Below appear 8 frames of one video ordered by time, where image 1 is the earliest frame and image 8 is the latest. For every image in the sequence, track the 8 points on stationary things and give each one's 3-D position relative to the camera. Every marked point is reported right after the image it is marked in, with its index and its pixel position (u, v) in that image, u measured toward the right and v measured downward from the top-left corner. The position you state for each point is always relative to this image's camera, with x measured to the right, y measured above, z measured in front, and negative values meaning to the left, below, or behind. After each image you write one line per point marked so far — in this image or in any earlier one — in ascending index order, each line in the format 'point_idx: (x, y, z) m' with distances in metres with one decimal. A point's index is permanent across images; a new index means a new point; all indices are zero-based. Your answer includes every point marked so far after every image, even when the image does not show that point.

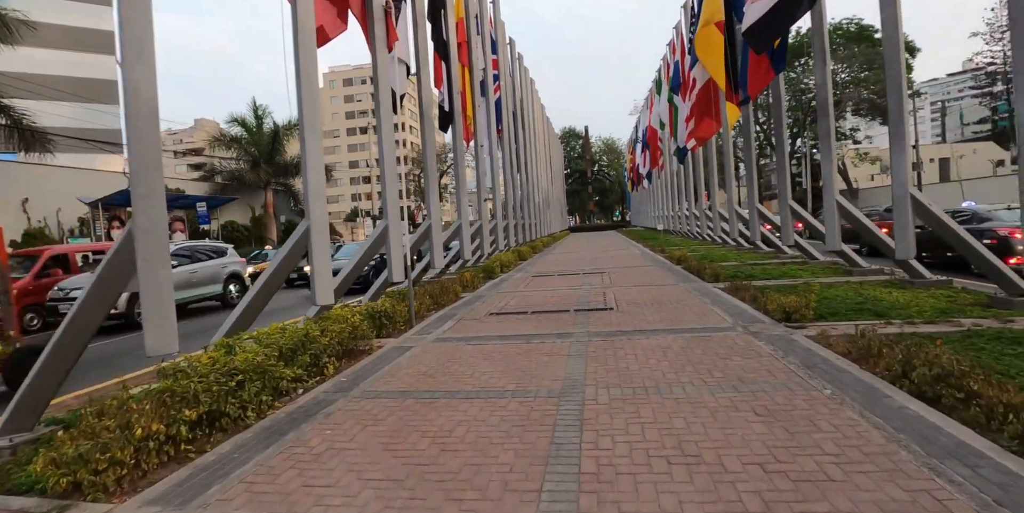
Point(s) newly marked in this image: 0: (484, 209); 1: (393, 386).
0: (-0.8, +1.5, +16.1) m
1: (-1.5, -1.6, +6.4) m
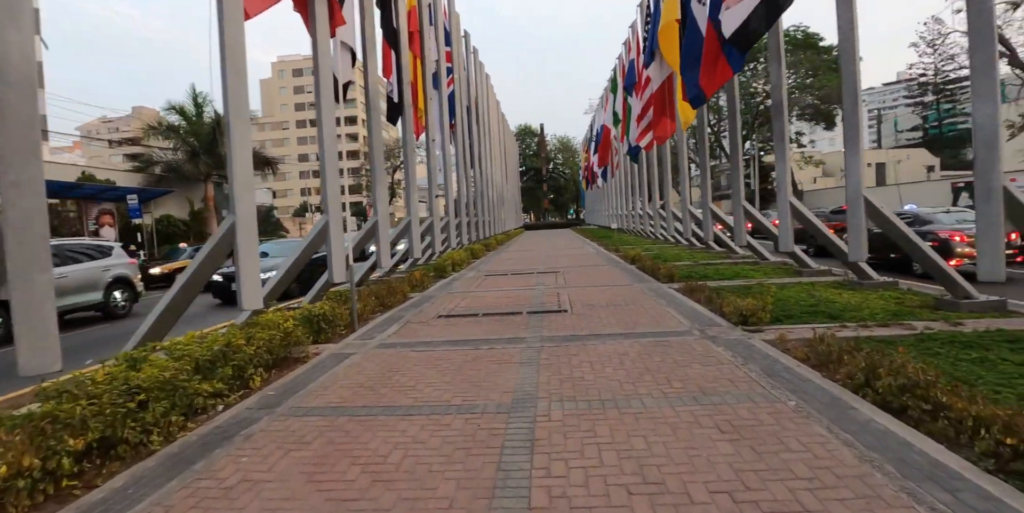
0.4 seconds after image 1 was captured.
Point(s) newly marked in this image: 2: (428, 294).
0: (-2.2, +1.6, +15.5) m
1: (-2.1, -1.6, +5.7) m
2: (-2.0, -0.9, +12.4) m
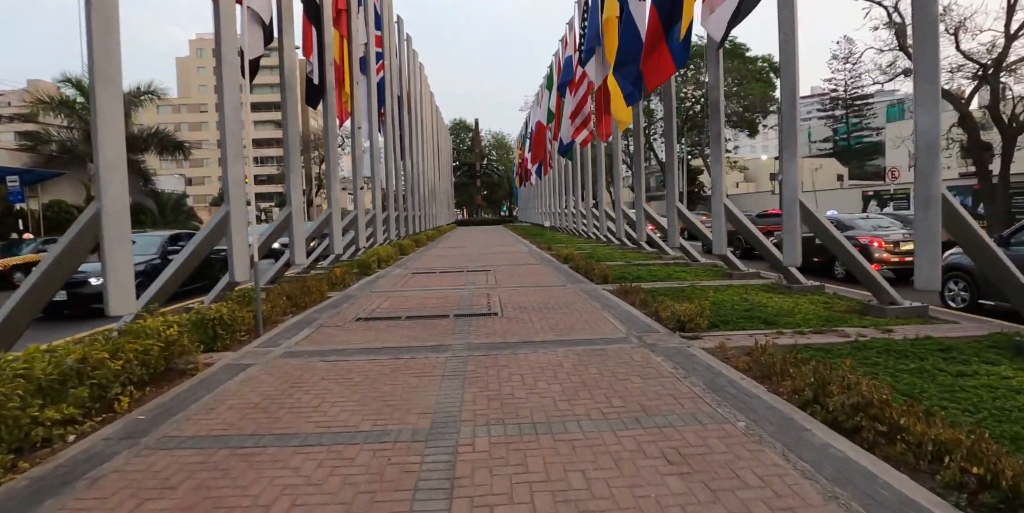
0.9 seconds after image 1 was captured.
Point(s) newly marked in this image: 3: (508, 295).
0: (-4.2, +1.7, +14.4) m
1: (-2.8, -1.6, +4.8) m
2: (-3.6, -0.8, +11.4) m
3: (-0.1, -0.7, +9.9) m
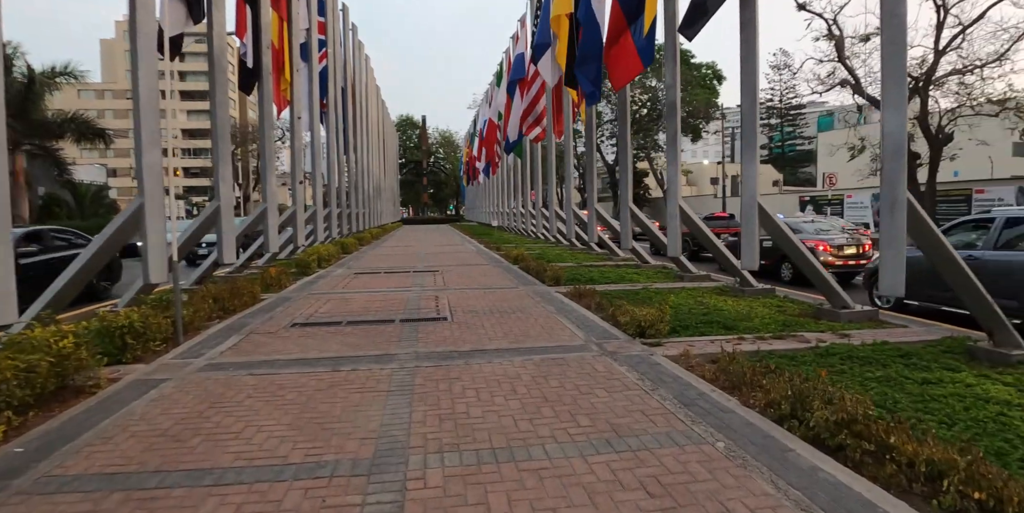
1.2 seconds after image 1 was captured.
0: (-5.5, +1.7, +13.4) m
1: (-3.2, -1.6, +4.0) m
2: (-4.6, -0.8, +10.5) m
3: (-1.0, -0.7, +9.4) m
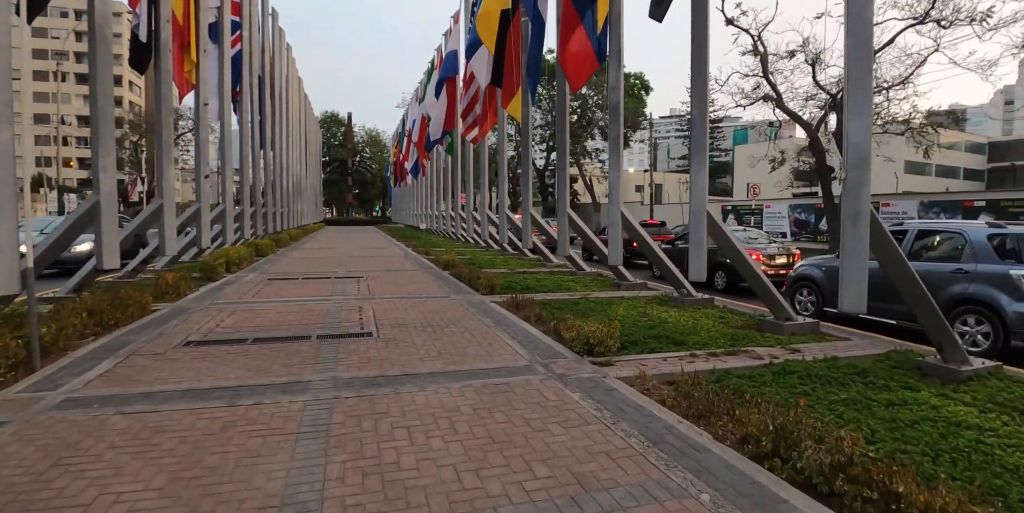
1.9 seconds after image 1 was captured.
0: (-7.0, +1.6, +11.8) m
1: (-3.5, -1.6, +2.8) m
2: (-5.8, -0.9, +9.0) m
3: (-2.1, -0.9, +8.4) m
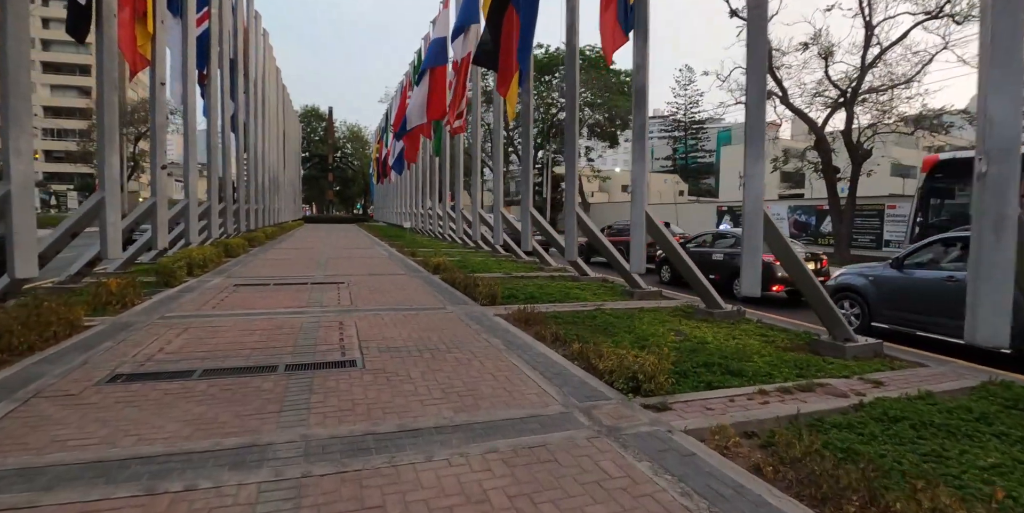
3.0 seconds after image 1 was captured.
0: (-7.0, +1.6, +10.3) m
1: (-3.2, -1.7, +1.3) m
2: (-5.7, -0.9, +7.5) m
3: (-1.9, -0.9, +7.0) m
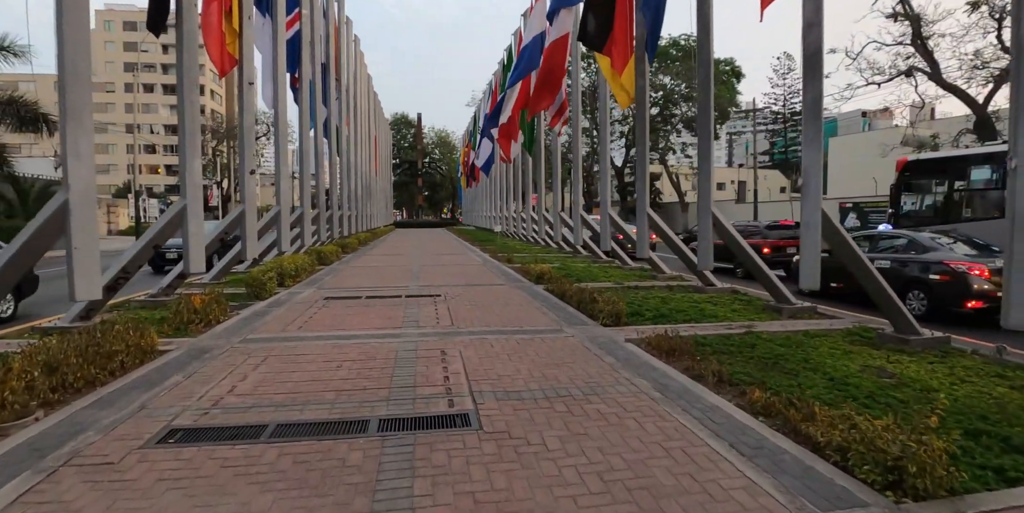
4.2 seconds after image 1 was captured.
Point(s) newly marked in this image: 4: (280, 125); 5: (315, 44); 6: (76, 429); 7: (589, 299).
0: (-4.9, +1.4, +9.7) m
1: (-2.5, -1.9, +0.3) m
2: (-4.0, -1.1, +6.8) m
3: (-0.4, -1.1, +5.7) m
4: (-6.3, +3.6, +14.0) m
5: (-6.4, +6.9, +16.6) m
6: (-3.9, -1.4, +4.9) m
7: (+1.3, -0.7, +8.2) m
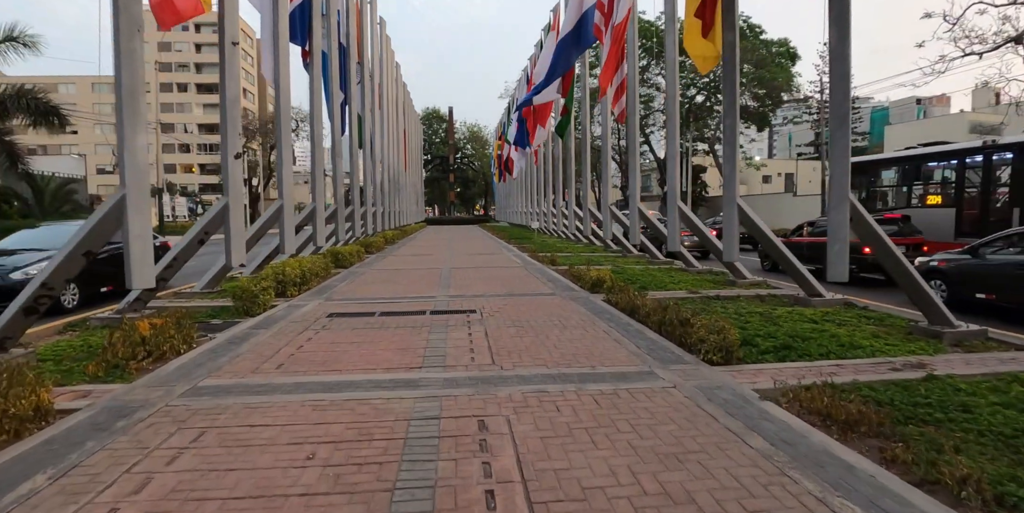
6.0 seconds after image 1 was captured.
0: (-4.1, +1.3, +7.9) m
1: (-2.3, -2.0, -1.7) m
2: (-3.4, -1.2, +4.9) m
3: (+0.1, -1.2, +3.6) m
4: (-5.2, +3.5, +12.2) m
5: (-5.2, +6.9, +14.7) m
6: (-3.4, -1.5, +3.0) m
7: (+2.0, -0.8, +6.0) m
